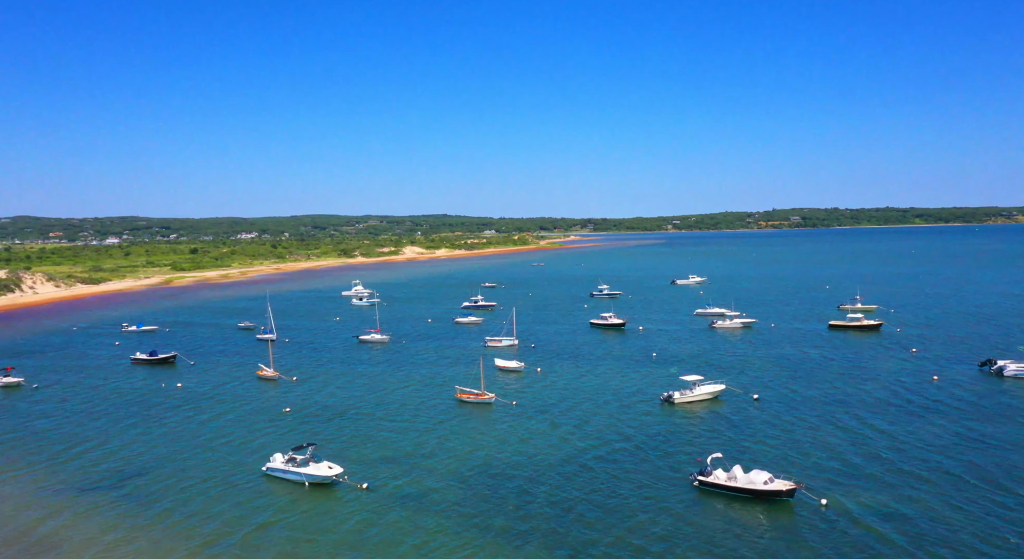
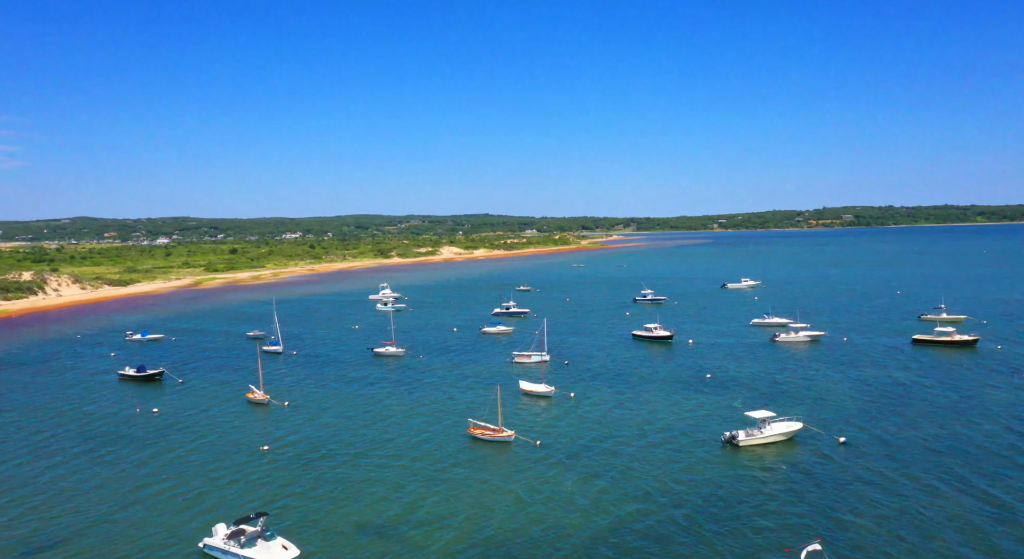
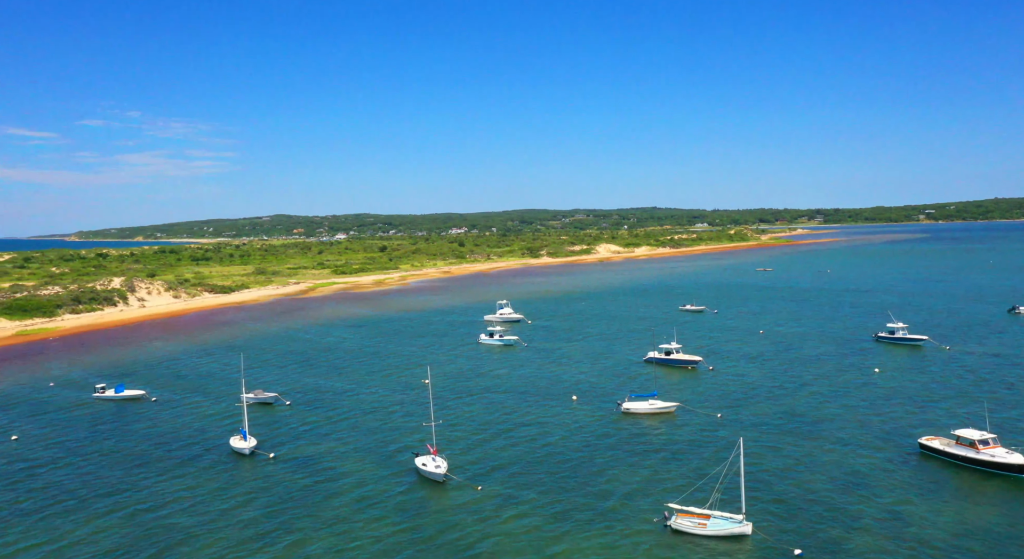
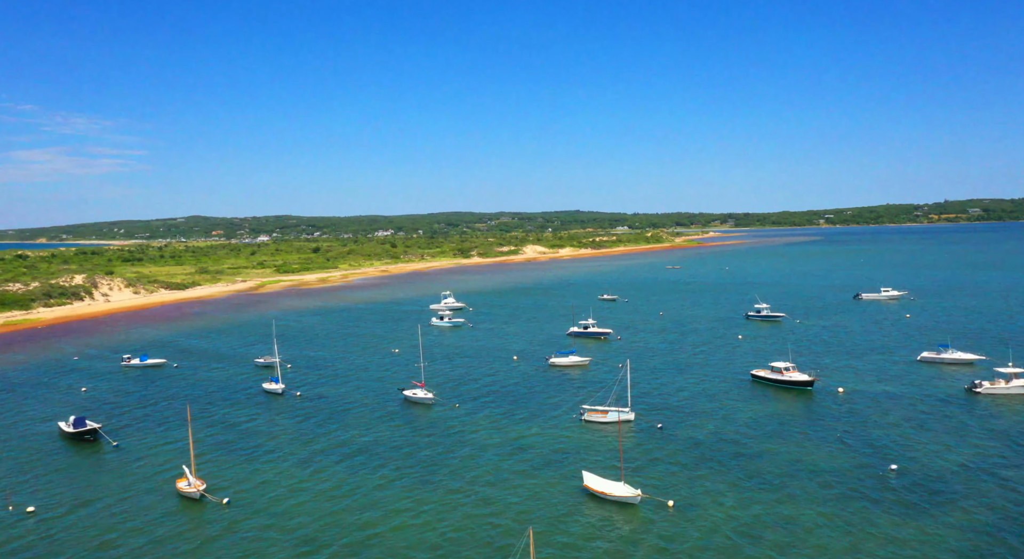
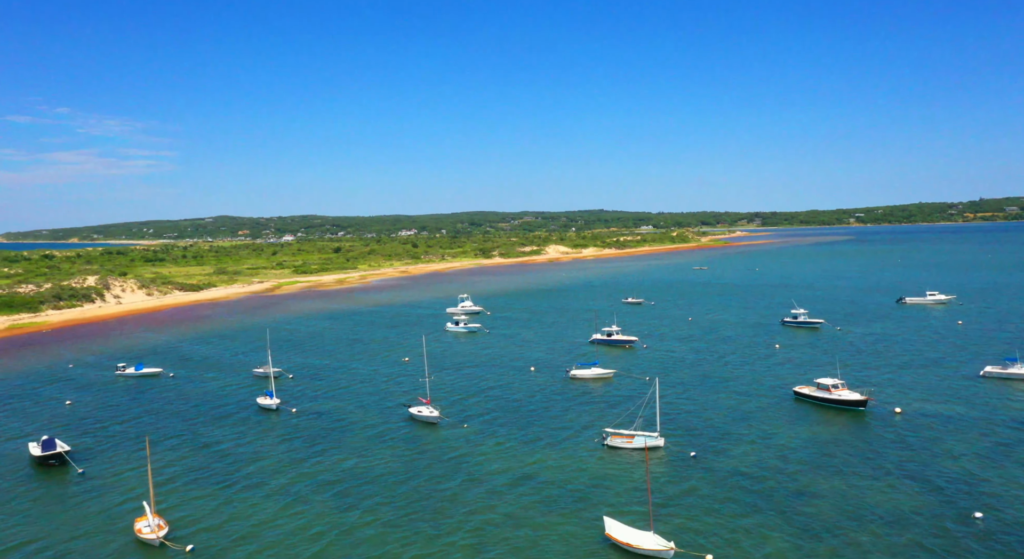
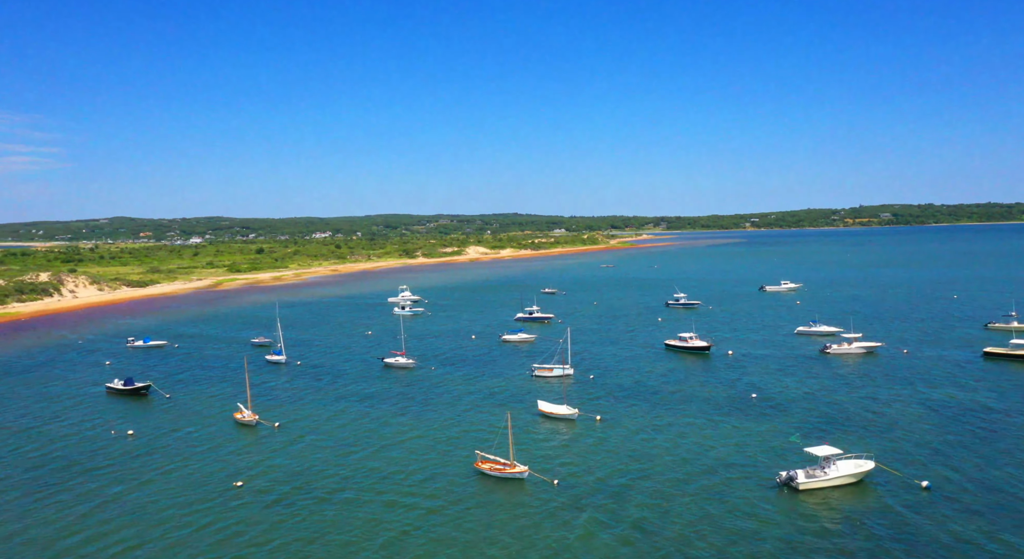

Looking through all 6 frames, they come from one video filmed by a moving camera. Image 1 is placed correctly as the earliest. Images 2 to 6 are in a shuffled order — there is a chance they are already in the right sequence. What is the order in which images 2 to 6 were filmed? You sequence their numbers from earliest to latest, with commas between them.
2, 6, 4, 5, 3
